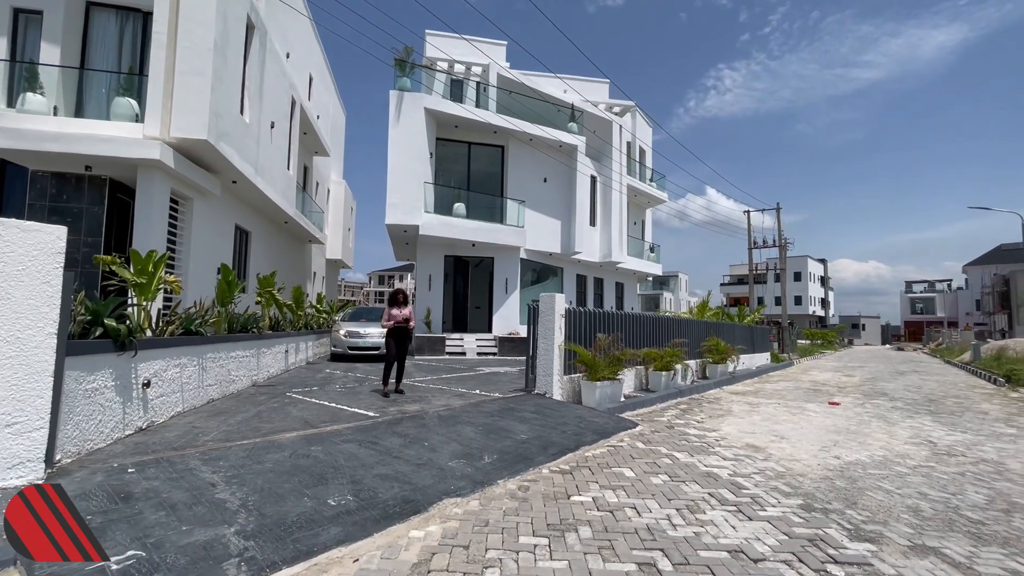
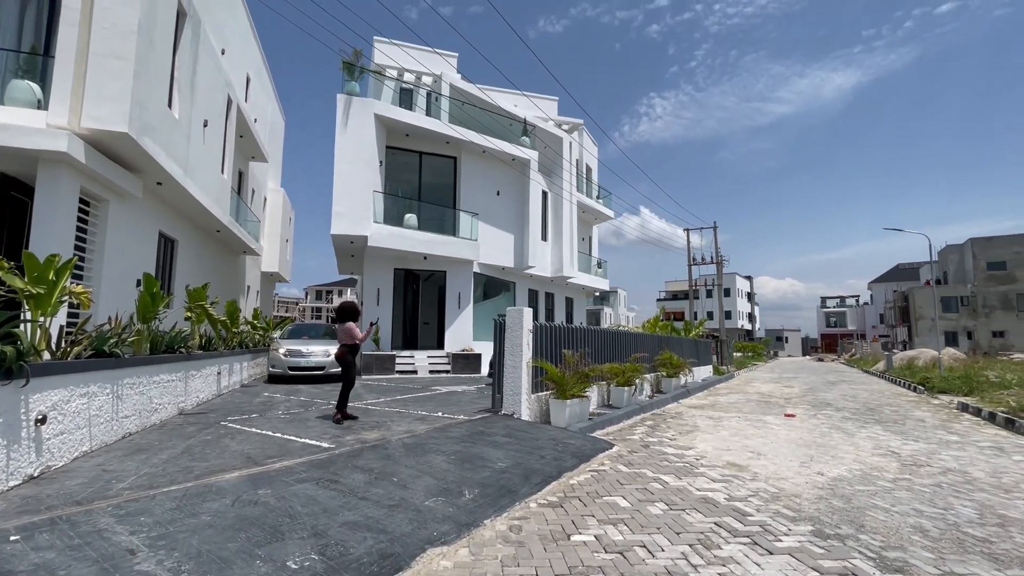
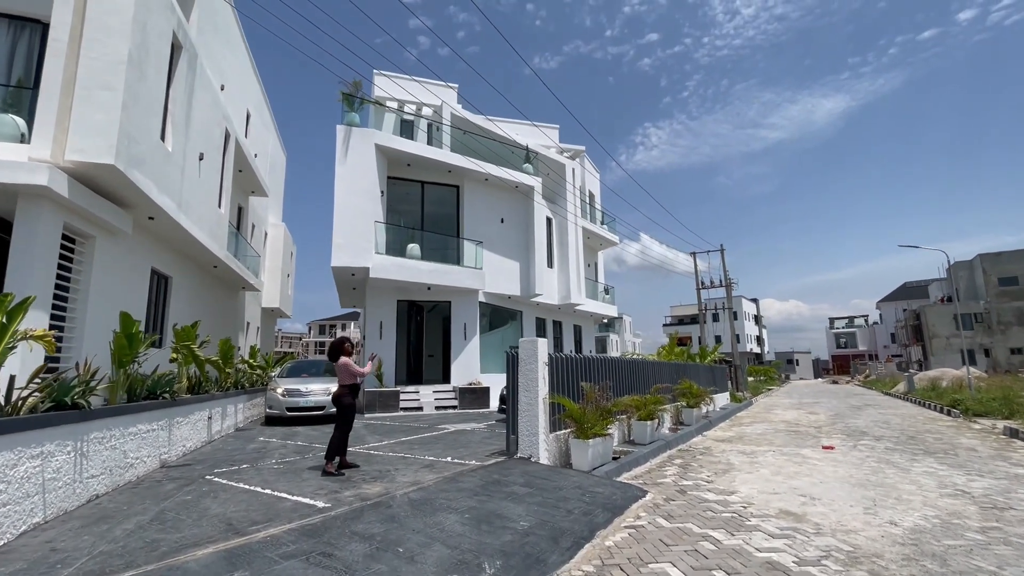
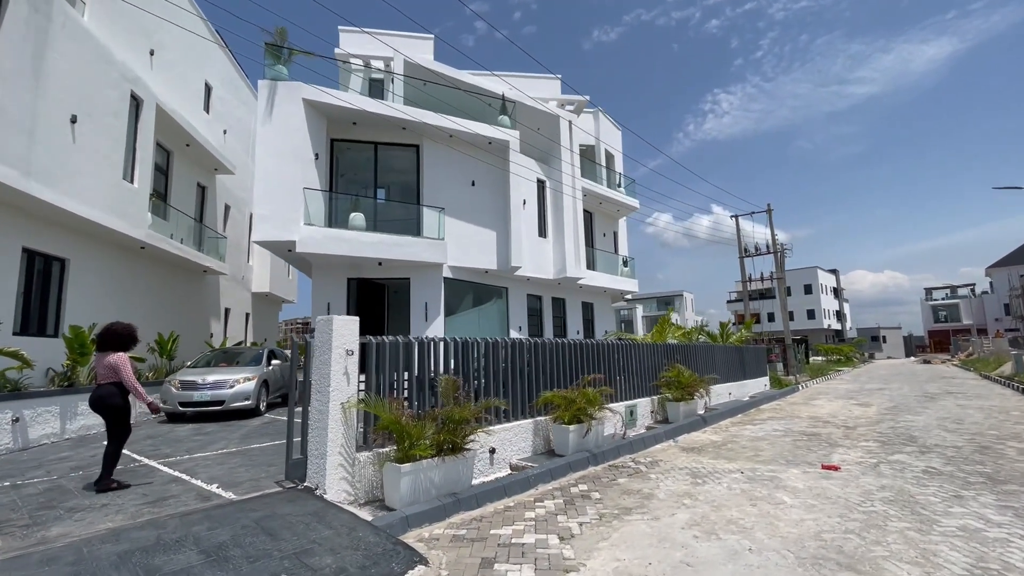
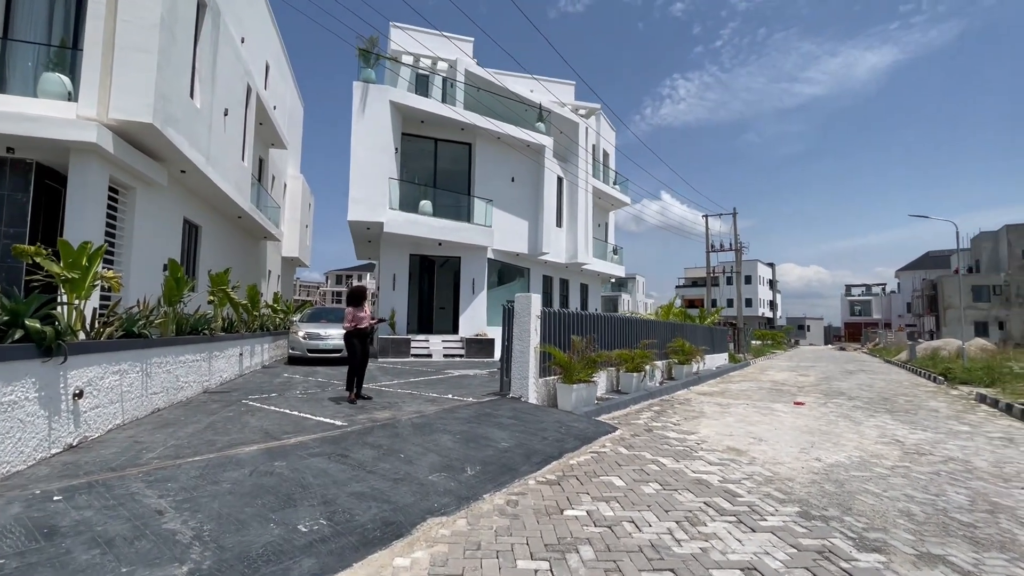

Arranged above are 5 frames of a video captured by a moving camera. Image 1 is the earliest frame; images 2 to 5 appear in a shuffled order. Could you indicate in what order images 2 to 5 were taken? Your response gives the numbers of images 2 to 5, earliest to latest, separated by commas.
5, 2, 3, 4
